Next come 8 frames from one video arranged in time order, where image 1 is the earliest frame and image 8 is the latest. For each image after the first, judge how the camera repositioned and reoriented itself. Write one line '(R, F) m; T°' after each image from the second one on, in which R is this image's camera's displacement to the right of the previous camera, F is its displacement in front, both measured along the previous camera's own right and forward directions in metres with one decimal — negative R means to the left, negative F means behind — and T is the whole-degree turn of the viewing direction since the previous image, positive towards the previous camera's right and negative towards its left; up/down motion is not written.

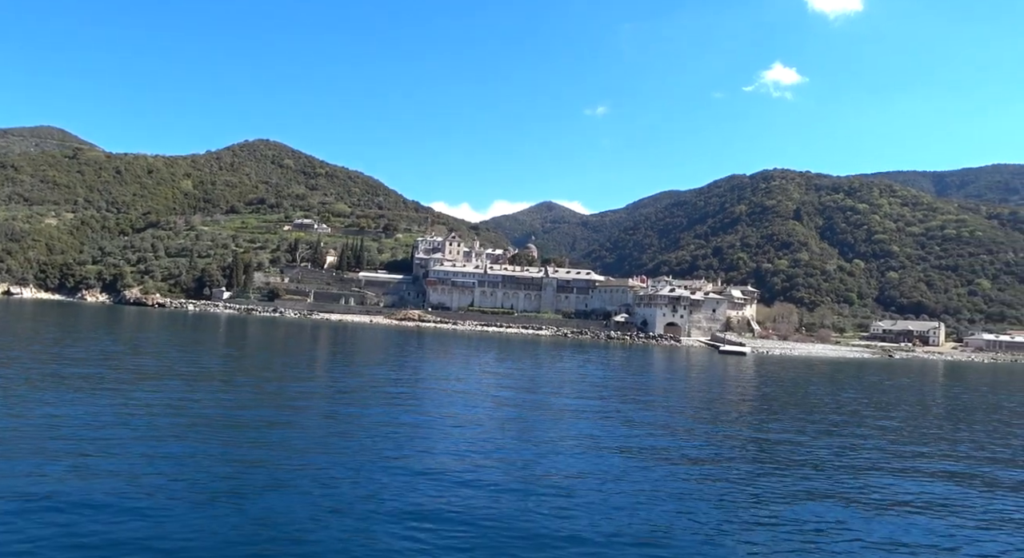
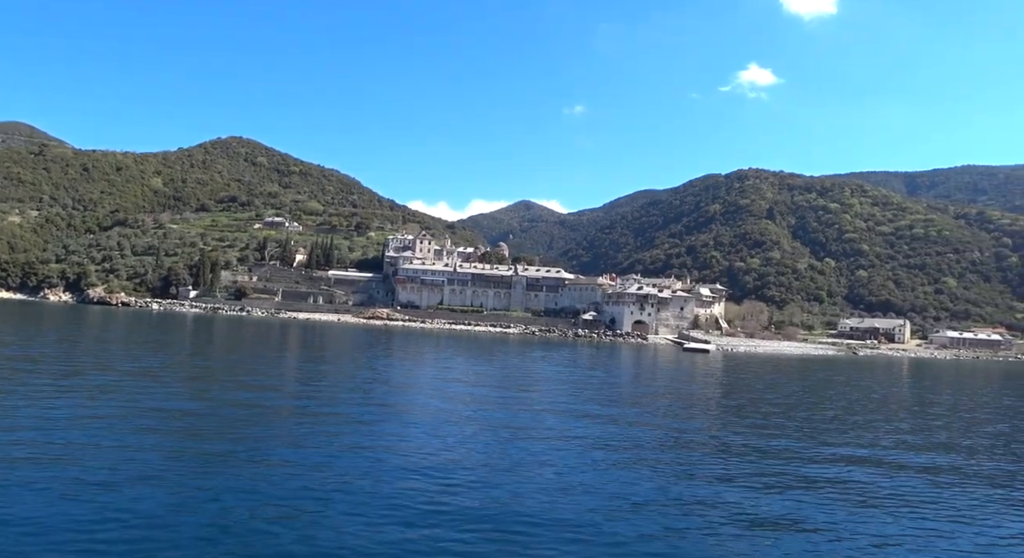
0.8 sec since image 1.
(+0.6, +0.1) m; +2°
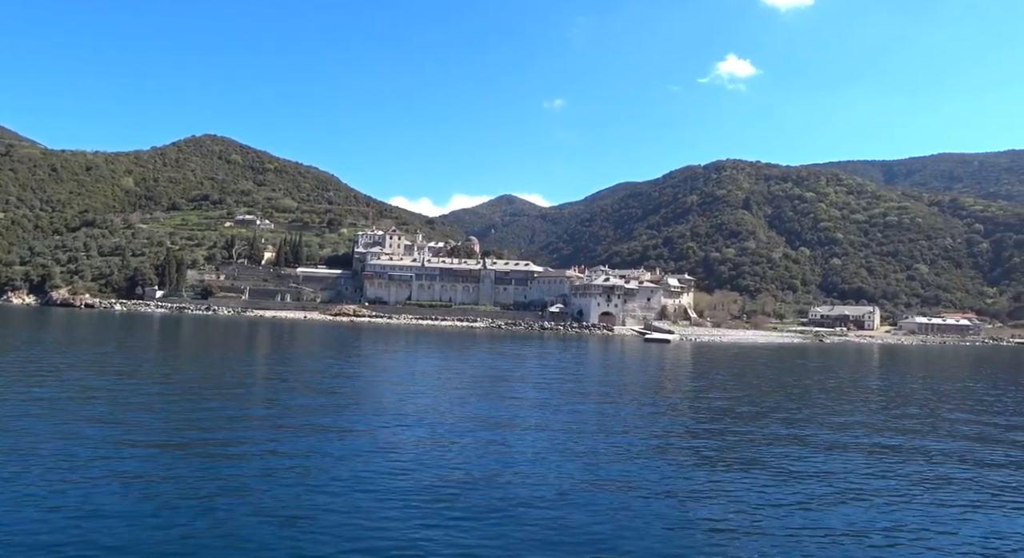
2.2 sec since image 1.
(+1.1, +0.1) m; +1°
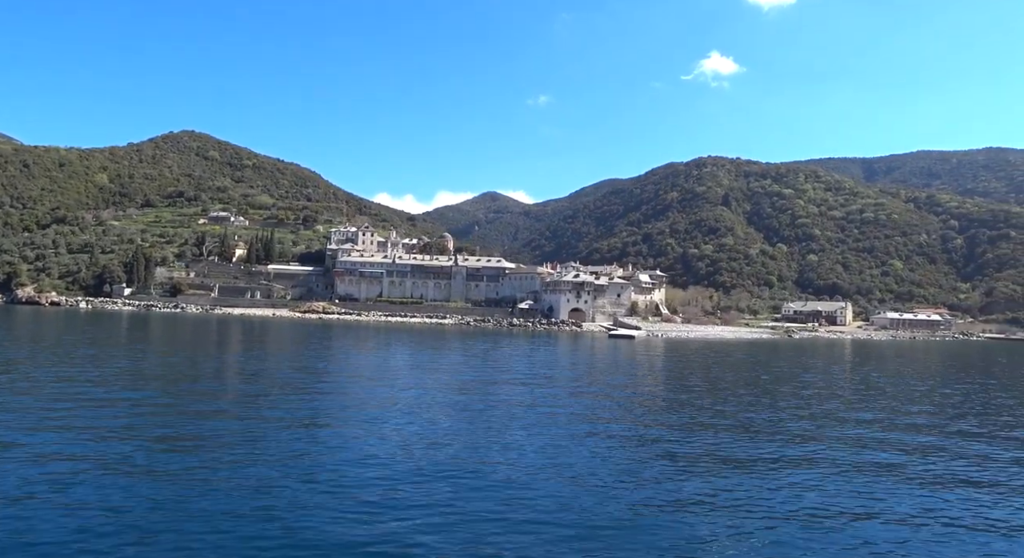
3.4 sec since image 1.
(+1.0, +0.1) m; +1°
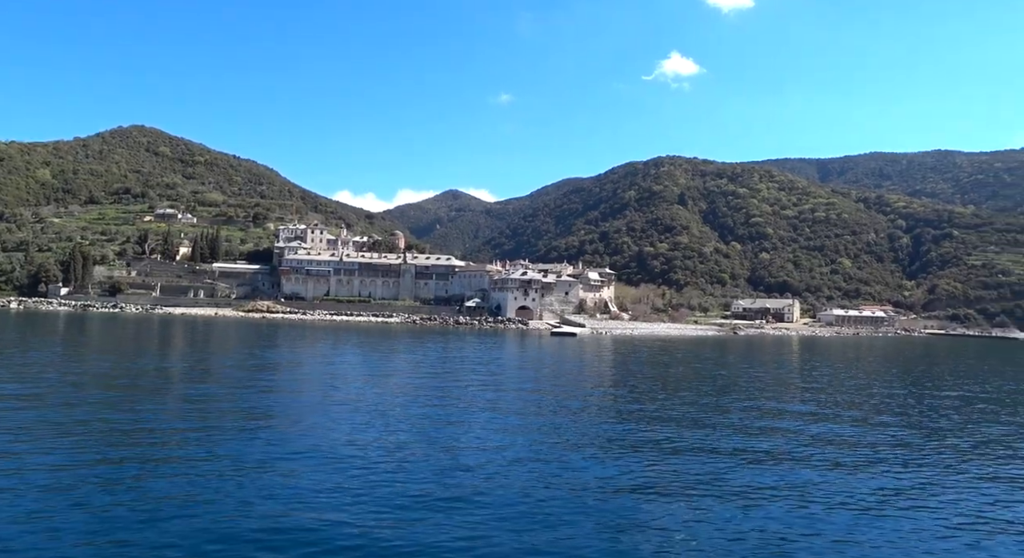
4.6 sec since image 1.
(+1.0, +0.2) m; +3°
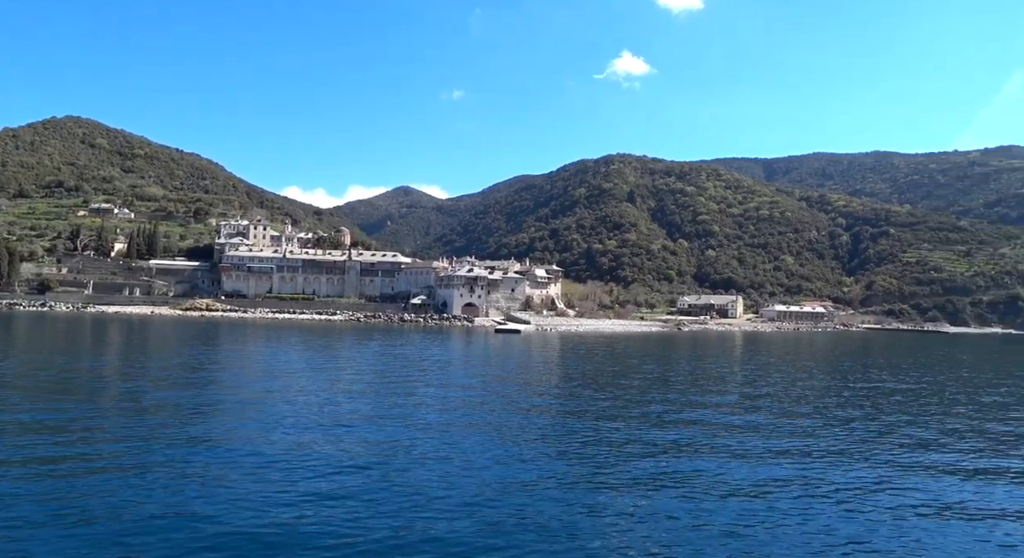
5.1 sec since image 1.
(+0.4, +0.2) m; +4°
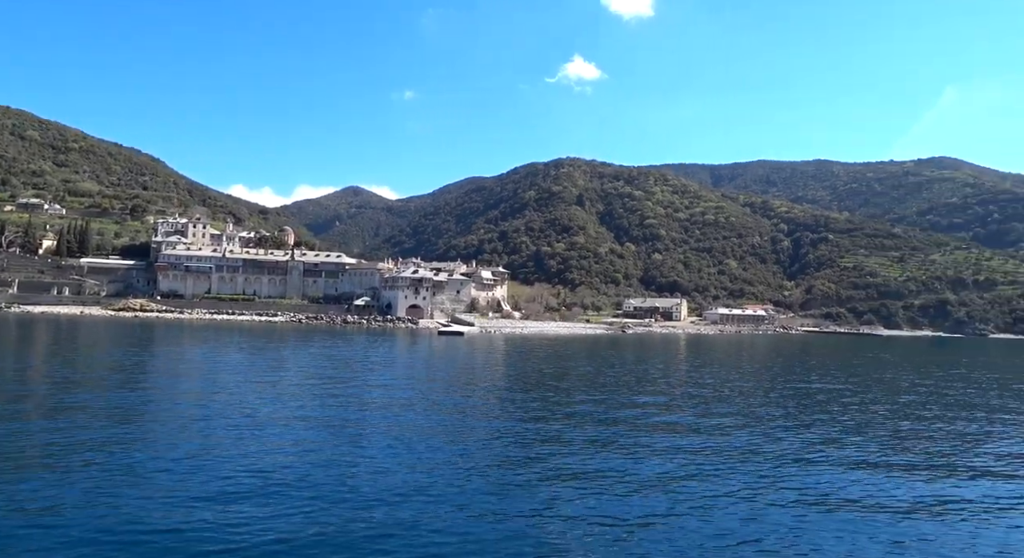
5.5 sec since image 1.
(+0.3, +0.2) m; +4°
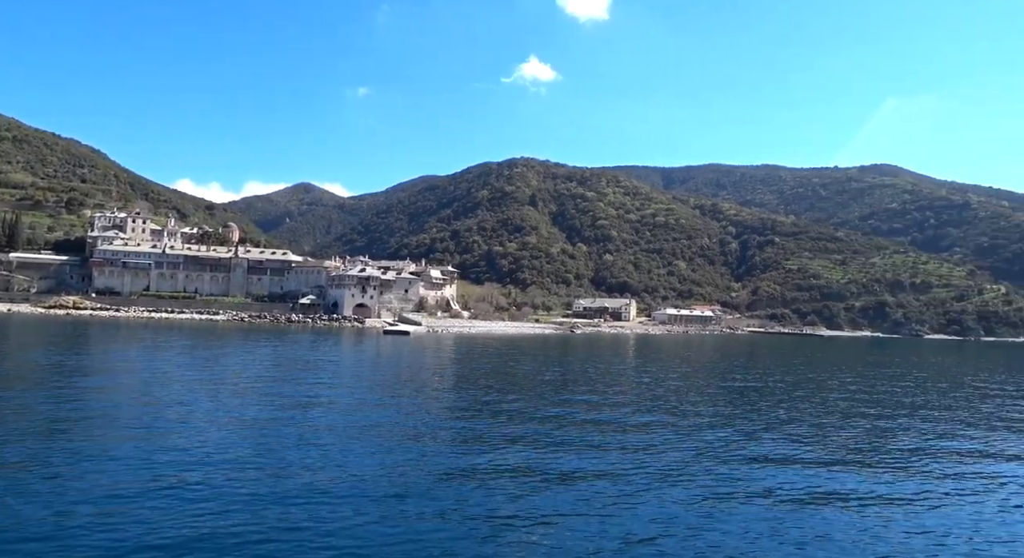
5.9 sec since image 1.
(+0.3, +0.3) m; +4°
